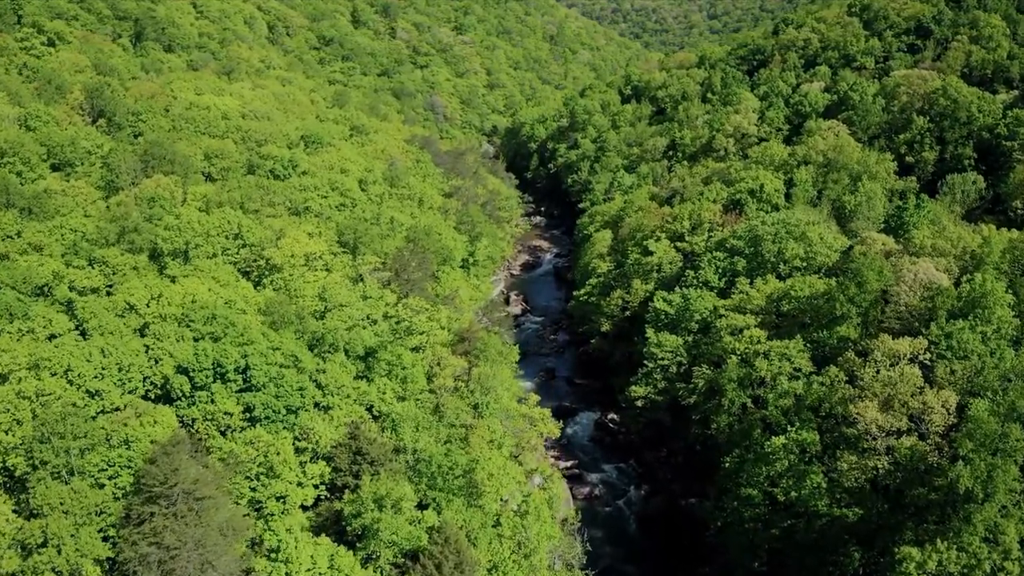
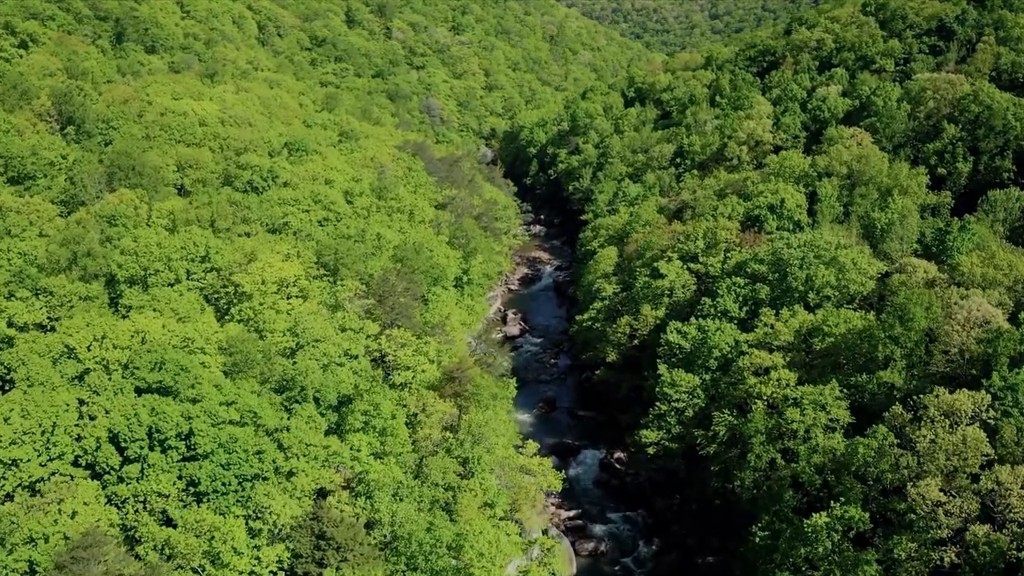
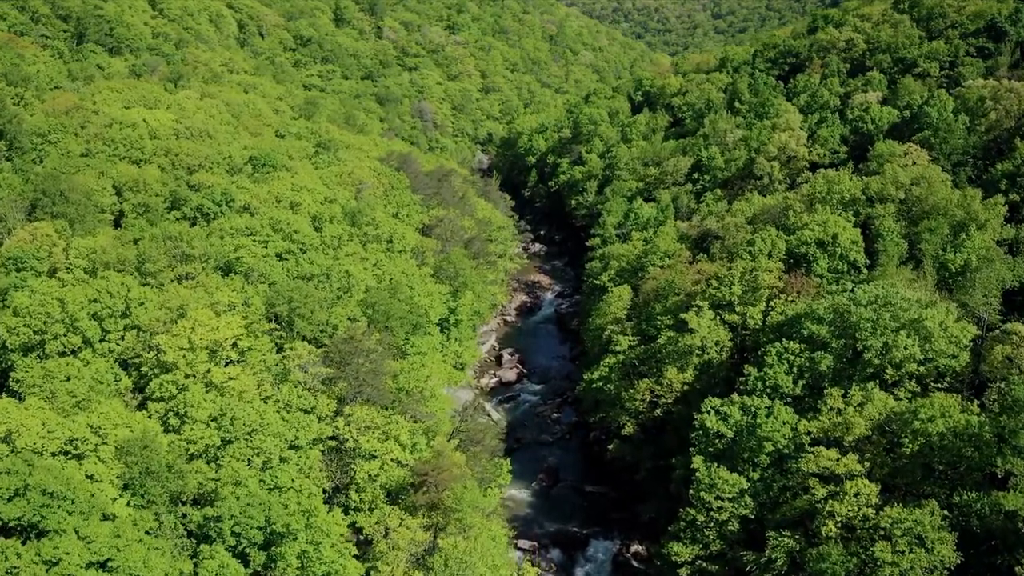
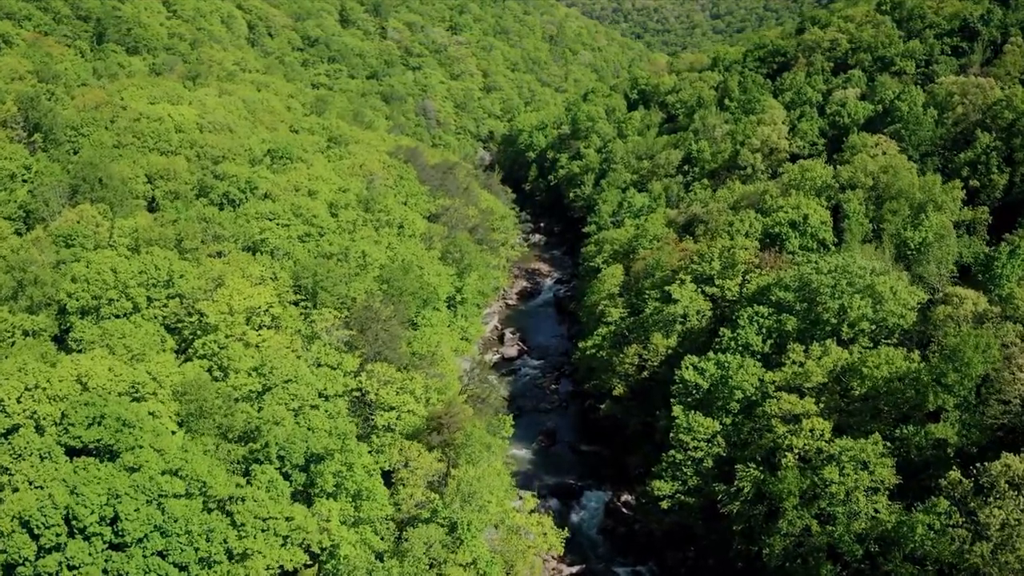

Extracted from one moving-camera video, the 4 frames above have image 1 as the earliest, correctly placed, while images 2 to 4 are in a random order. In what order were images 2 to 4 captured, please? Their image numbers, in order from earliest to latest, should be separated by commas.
2, 4, 3
